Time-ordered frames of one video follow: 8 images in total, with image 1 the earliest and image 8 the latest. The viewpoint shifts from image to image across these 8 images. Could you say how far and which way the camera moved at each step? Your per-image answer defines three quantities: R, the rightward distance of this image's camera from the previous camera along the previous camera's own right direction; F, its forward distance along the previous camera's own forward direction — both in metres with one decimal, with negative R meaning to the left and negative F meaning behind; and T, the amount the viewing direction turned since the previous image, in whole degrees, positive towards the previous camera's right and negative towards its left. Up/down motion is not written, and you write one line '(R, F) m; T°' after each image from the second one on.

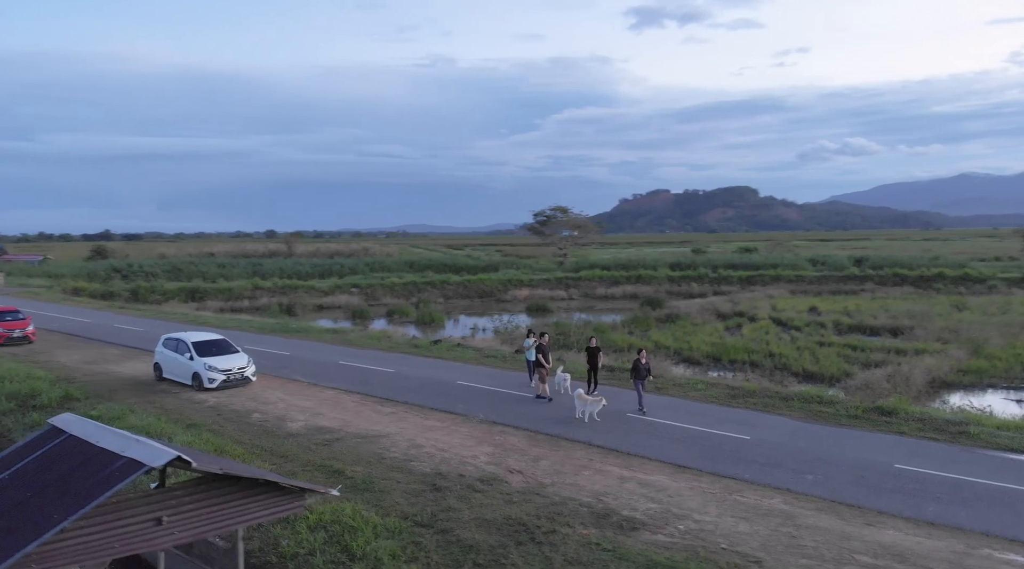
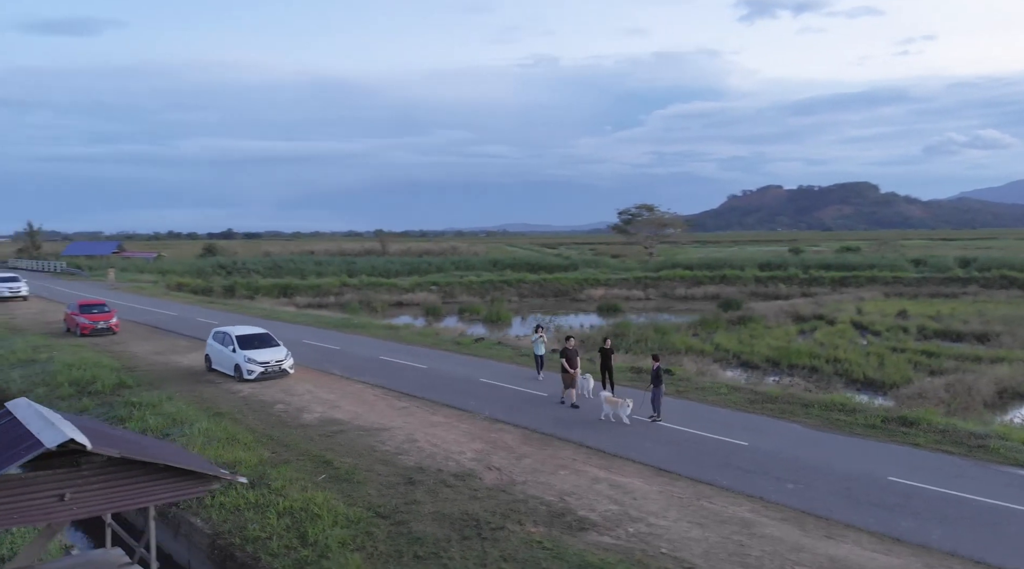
(+2.2, -0.1) m; -8°
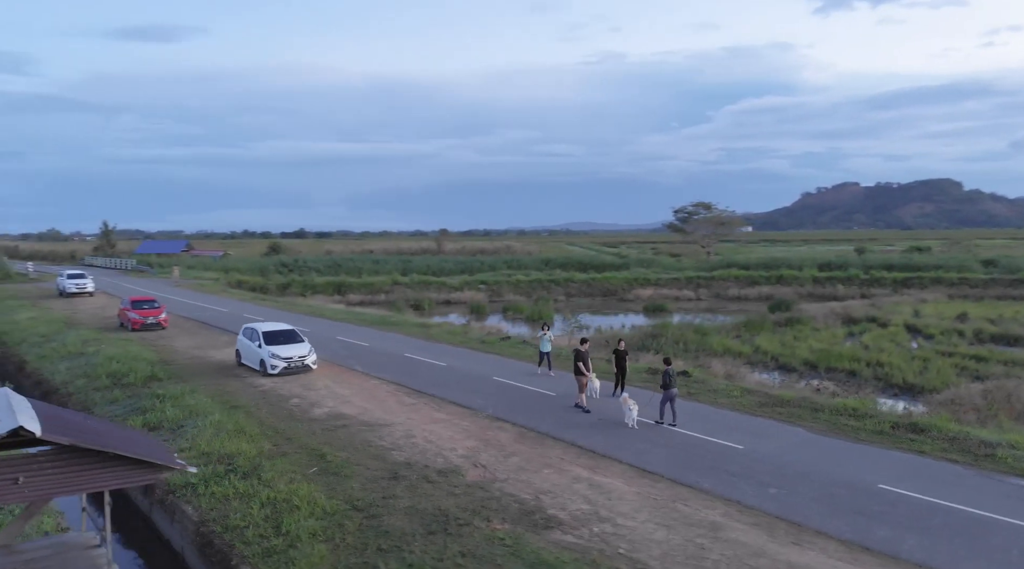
(+1.4, -0.1) m; -5°
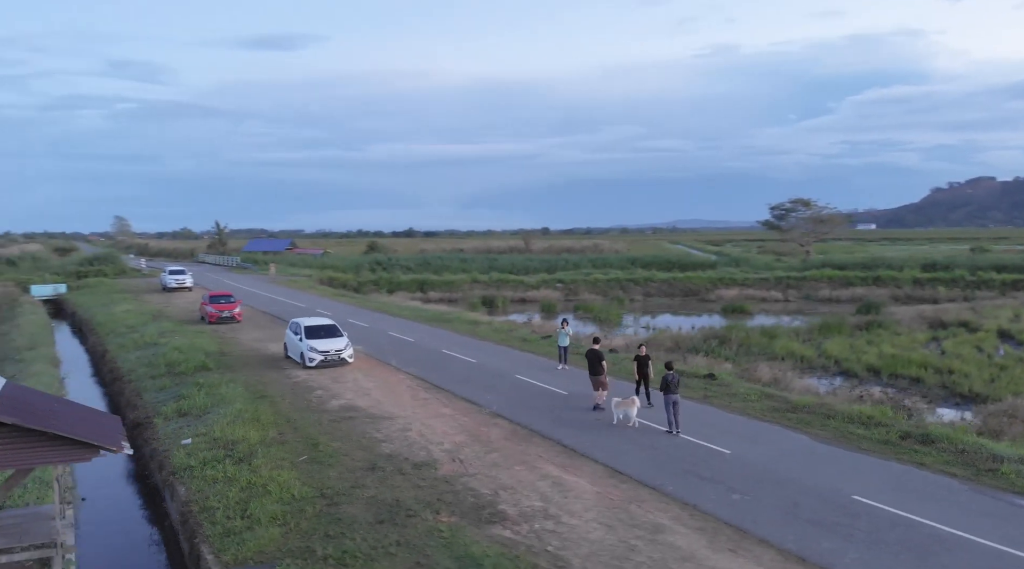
(+2.4, -0.1) m; -8°
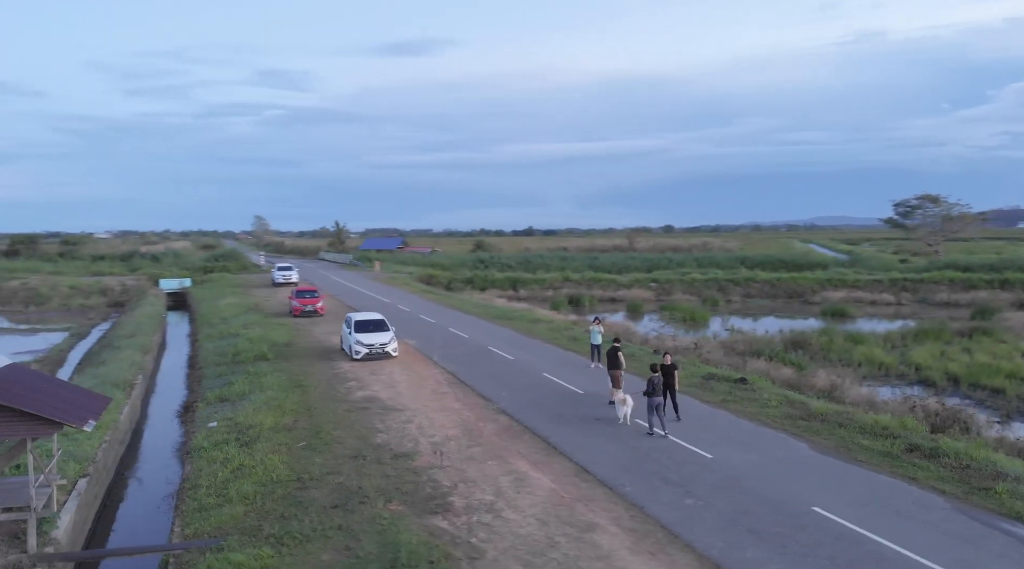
(+2.8, -0.1) m; -9°
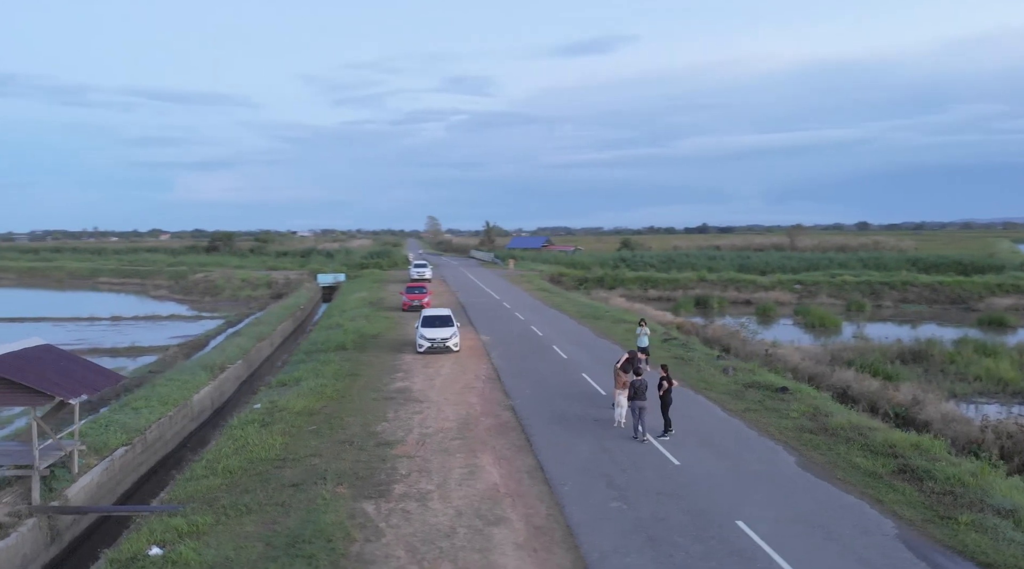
(+3.9, 0.0) m; -13°
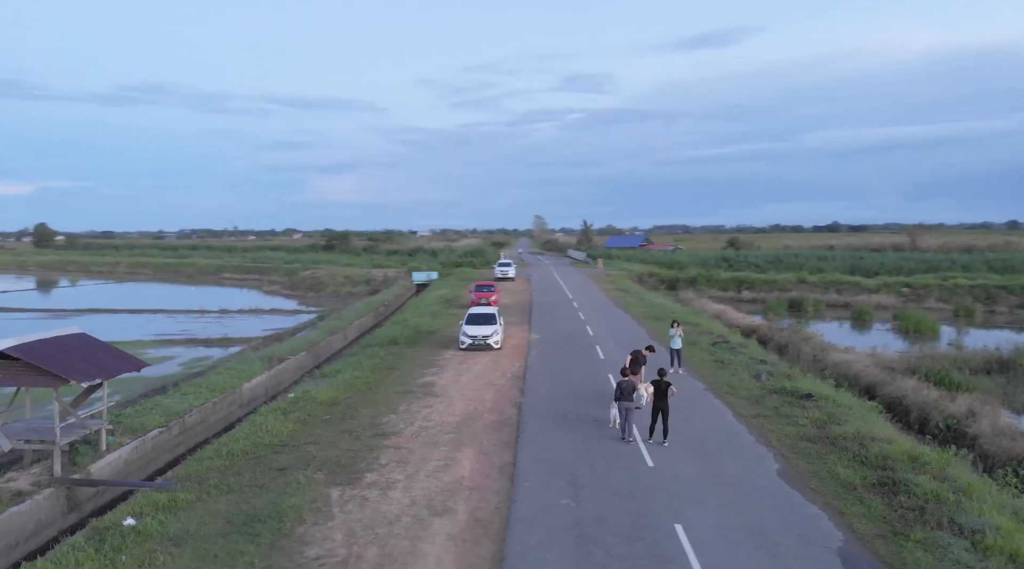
(+2.6, -0.1) m; -9°
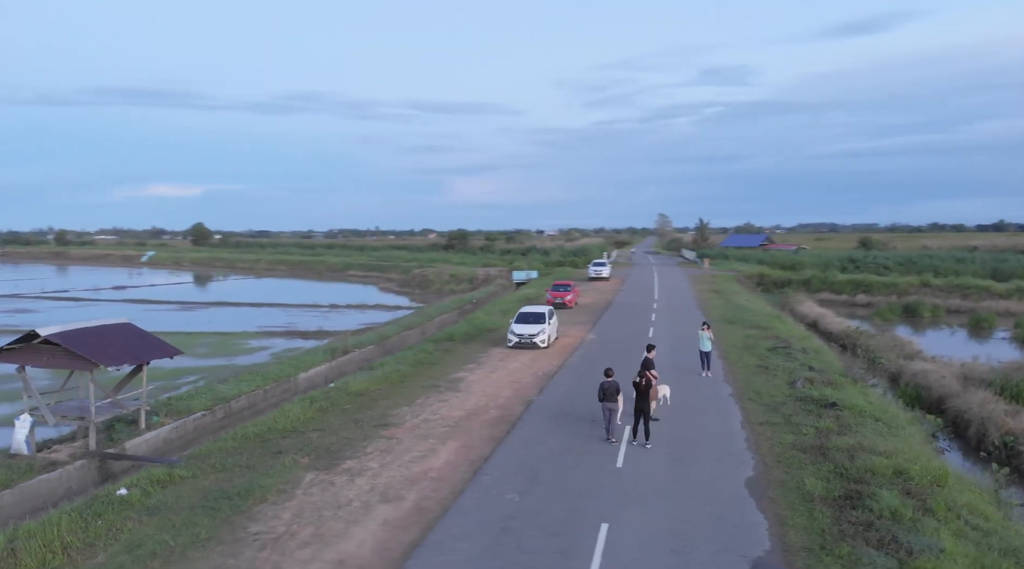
(+3.0, -0.1) m; -10°
